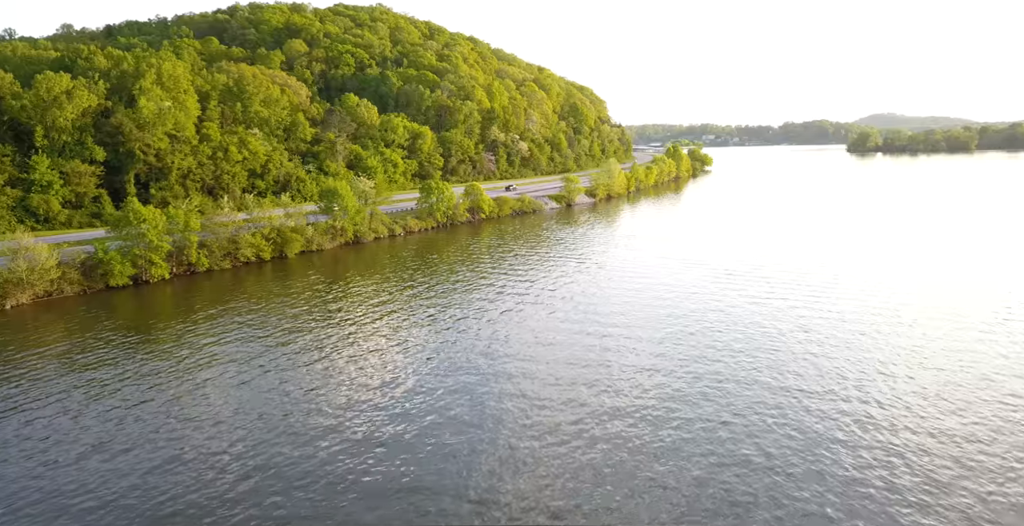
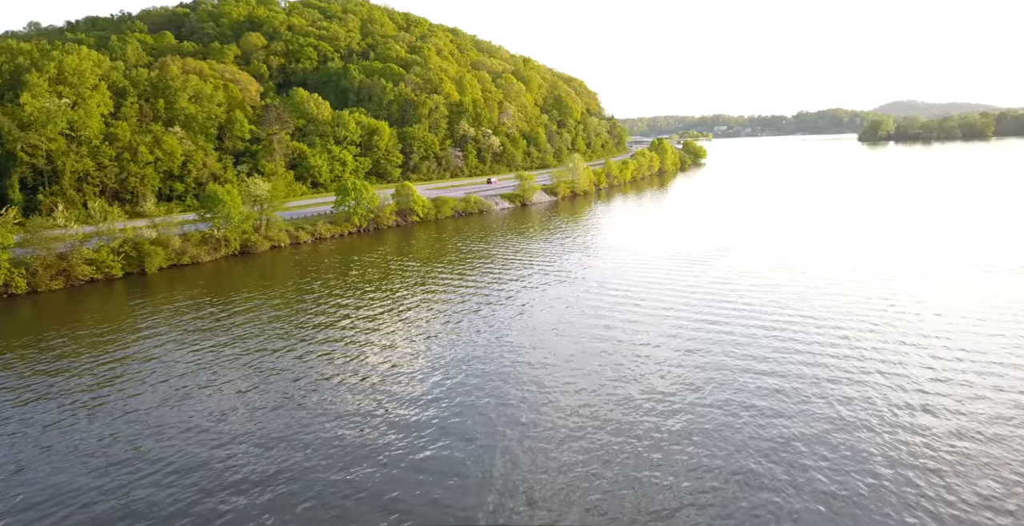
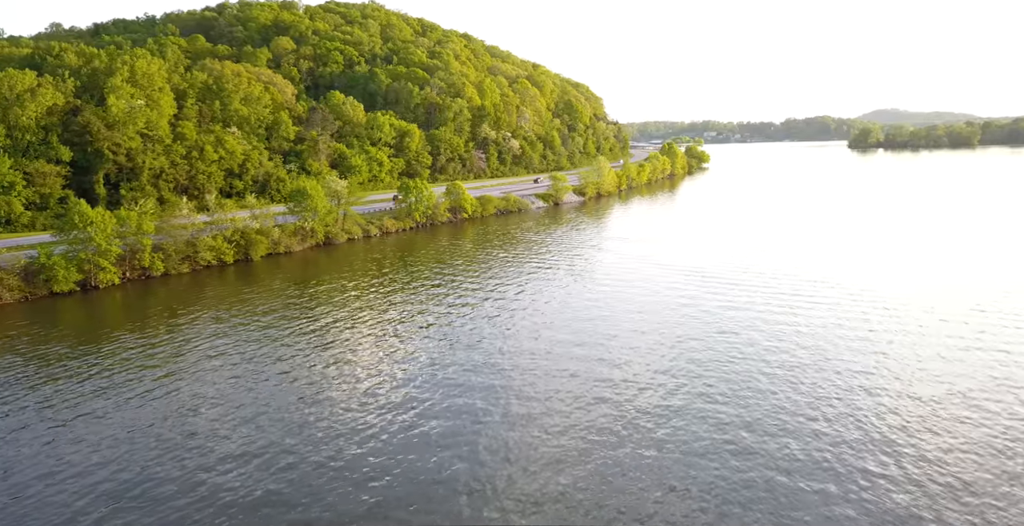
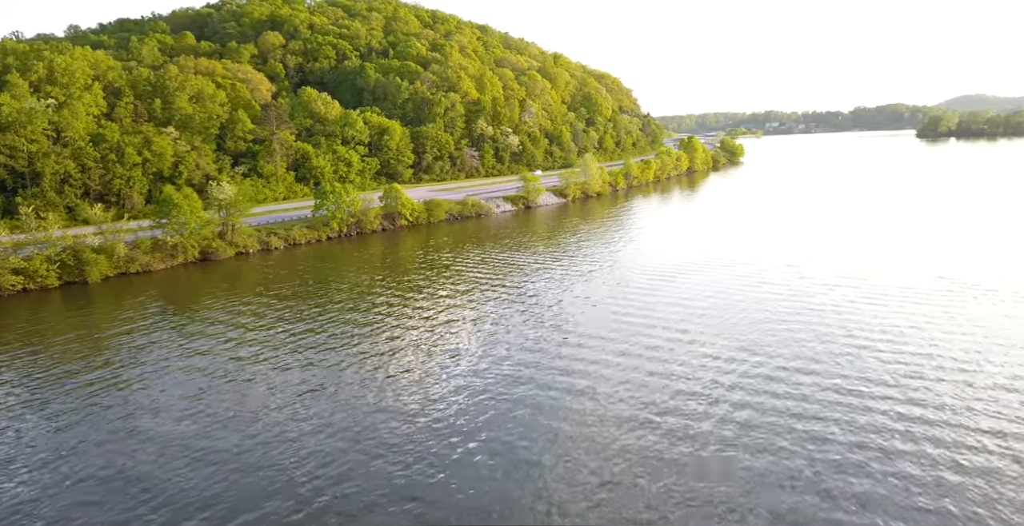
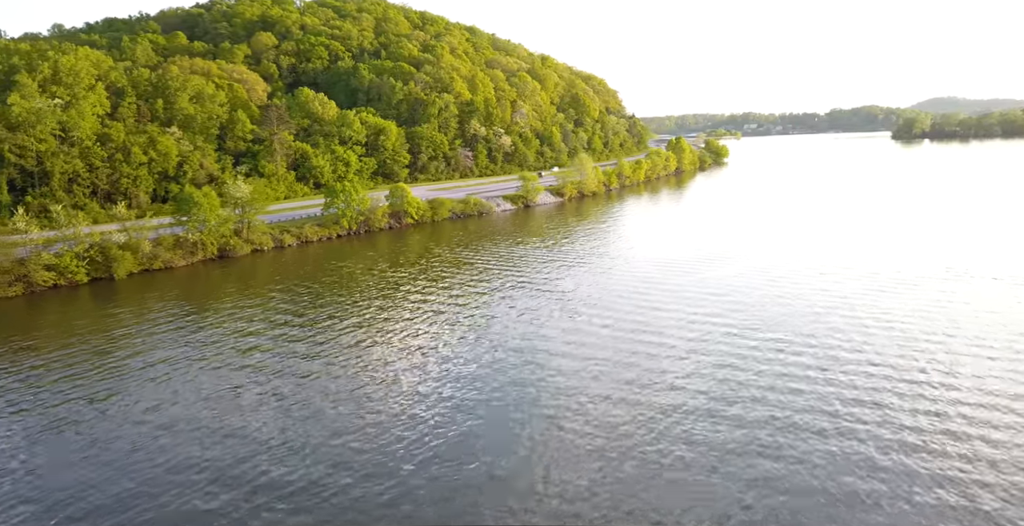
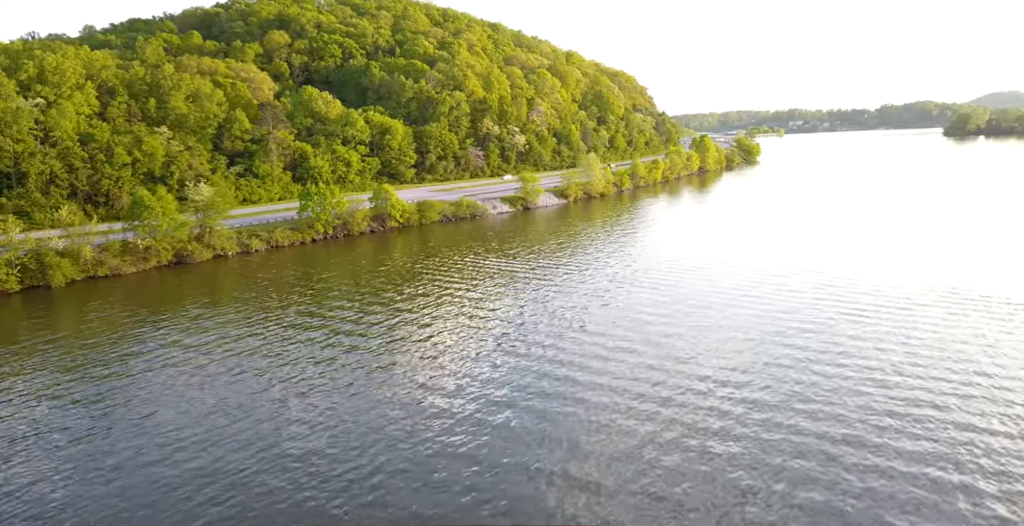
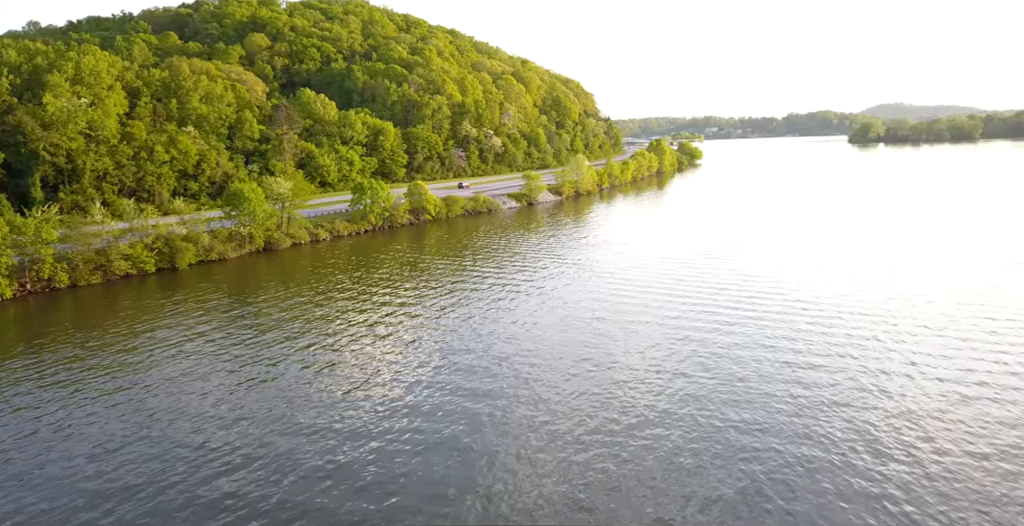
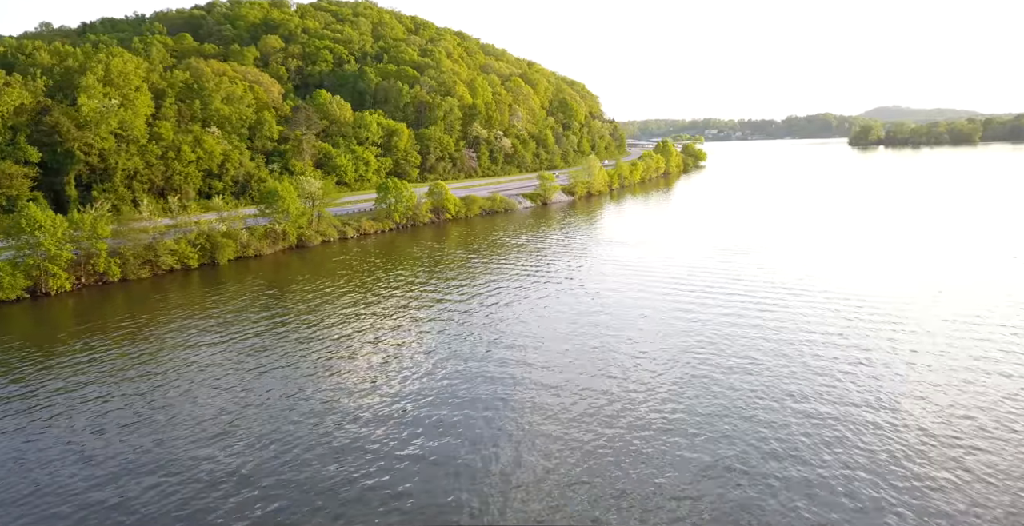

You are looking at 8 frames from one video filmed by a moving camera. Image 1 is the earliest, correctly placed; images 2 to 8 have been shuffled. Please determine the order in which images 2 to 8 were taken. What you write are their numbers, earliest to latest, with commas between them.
3, 8, 7, 2, 5, 4, 6
